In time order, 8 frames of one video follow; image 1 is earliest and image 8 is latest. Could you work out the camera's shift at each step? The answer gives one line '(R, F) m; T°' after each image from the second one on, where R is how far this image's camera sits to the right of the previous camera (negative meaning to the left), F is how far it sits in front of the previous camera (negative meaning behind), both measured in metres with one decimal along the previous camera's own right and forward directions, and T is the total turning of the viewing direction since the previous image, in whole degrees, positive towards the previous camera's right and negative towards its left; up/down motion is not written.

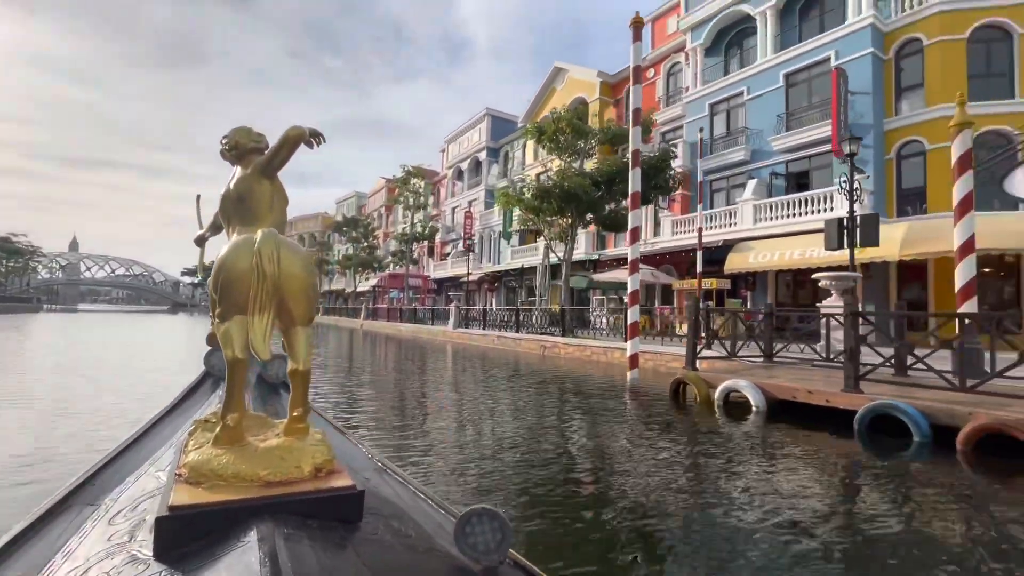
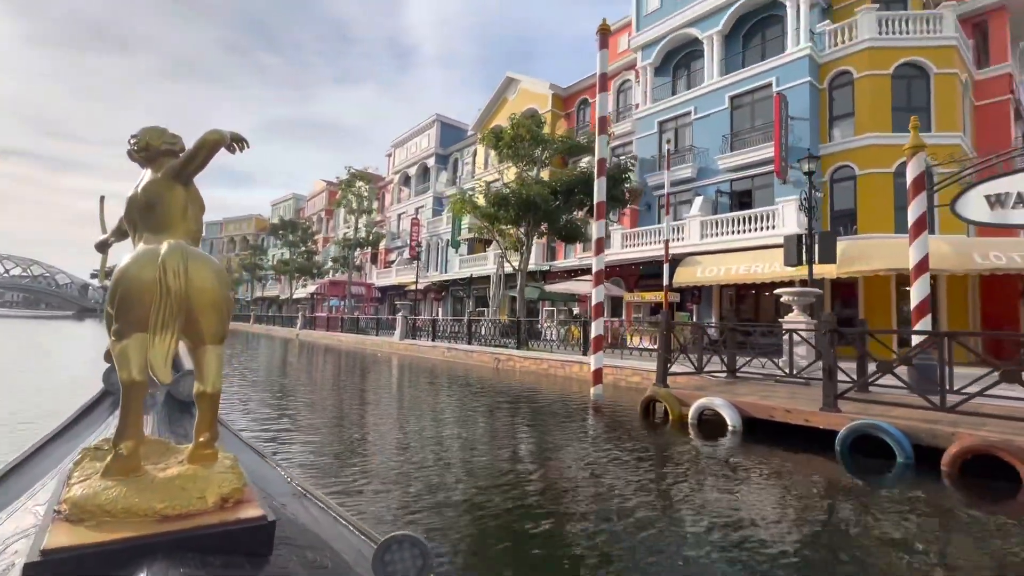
(-0.3, +0.5) m; +7°
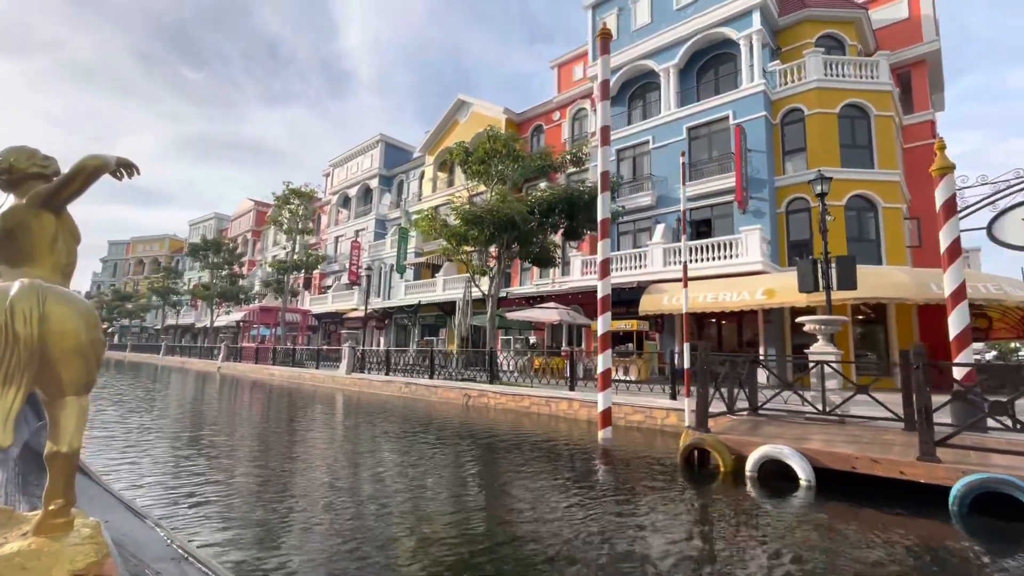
(-0.9, +1.2) m; +8°
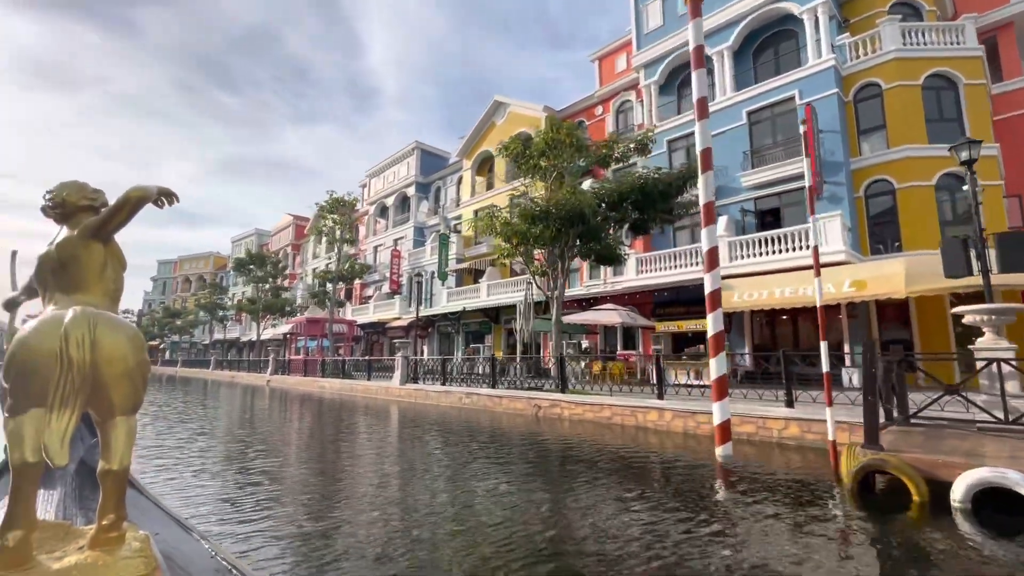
(-0.9, +0.8) m; -4°
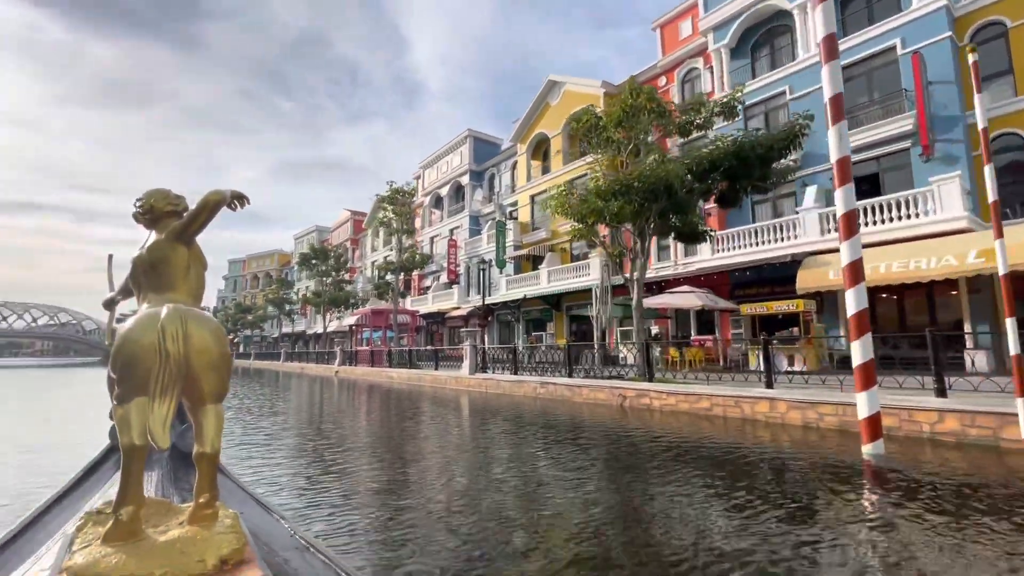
(-0.6, +0.6) m; -6°
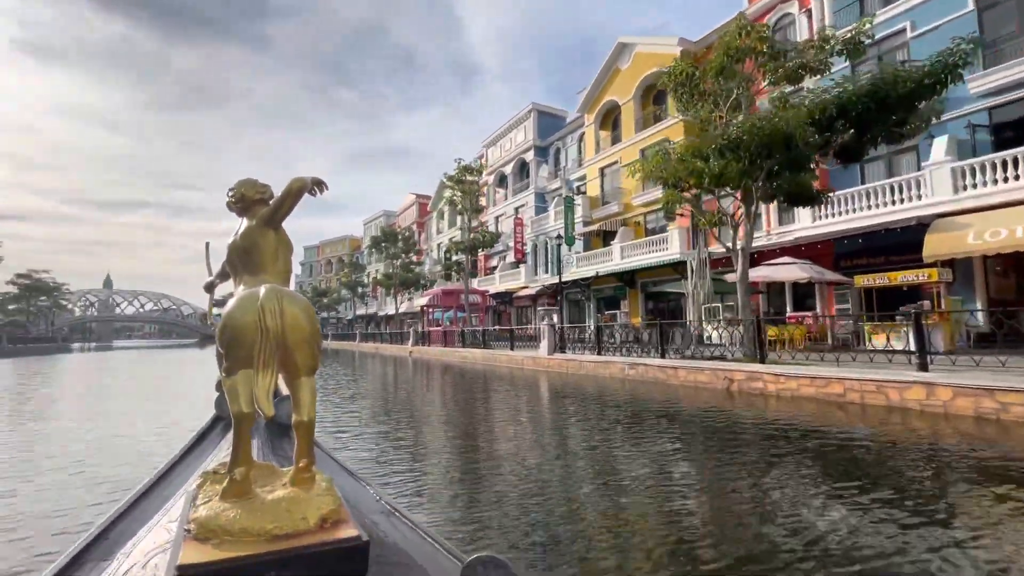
(-0.5, +0.7) m; -7°
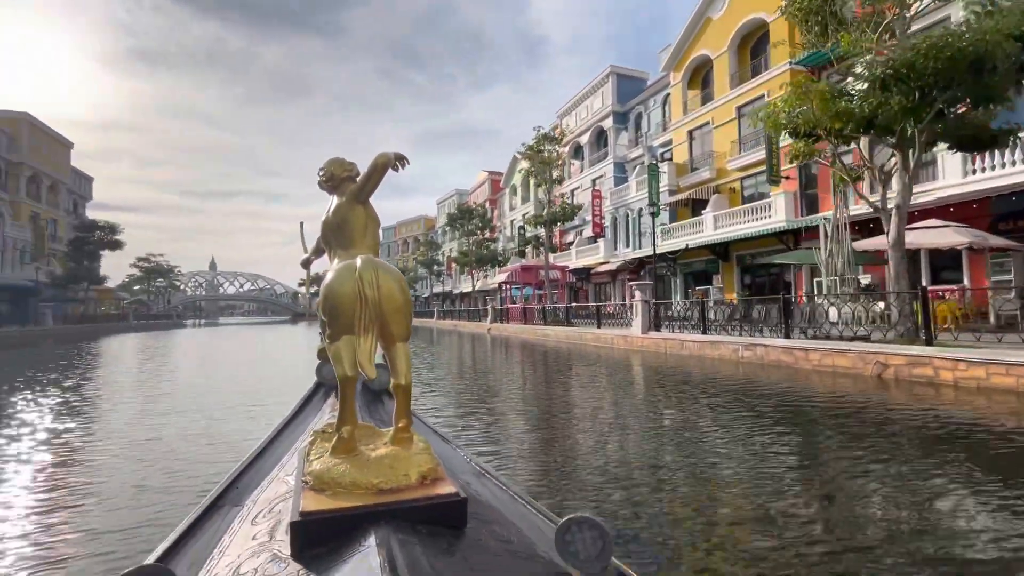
(-0.5, +0.8) m; -8°
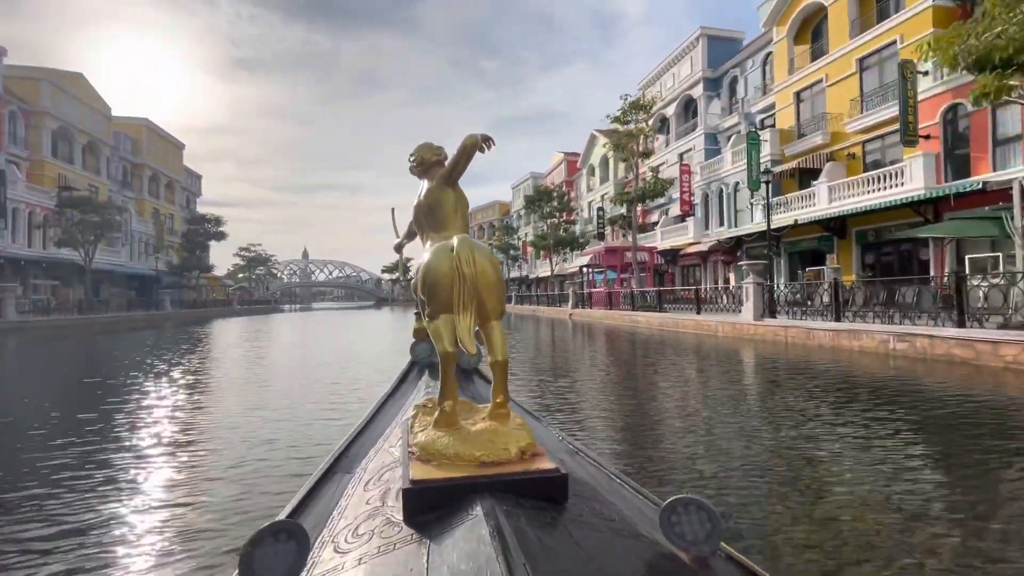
(-0.4, +0.9) m; -9°
